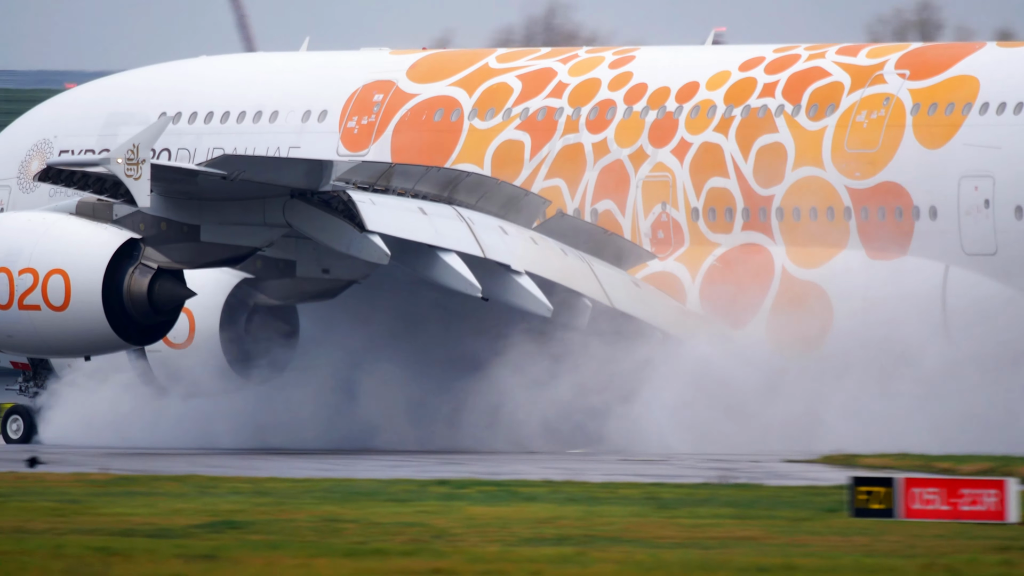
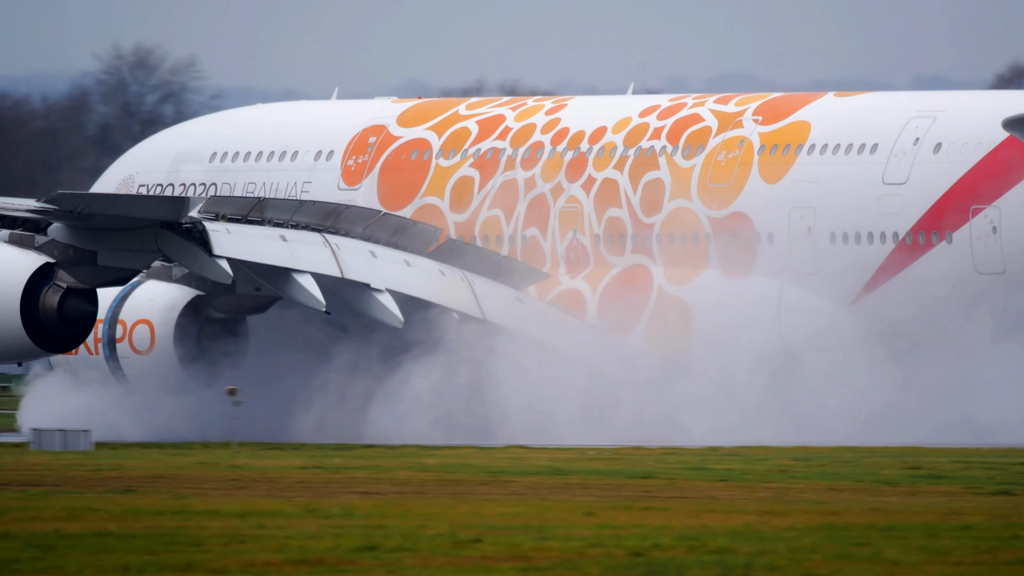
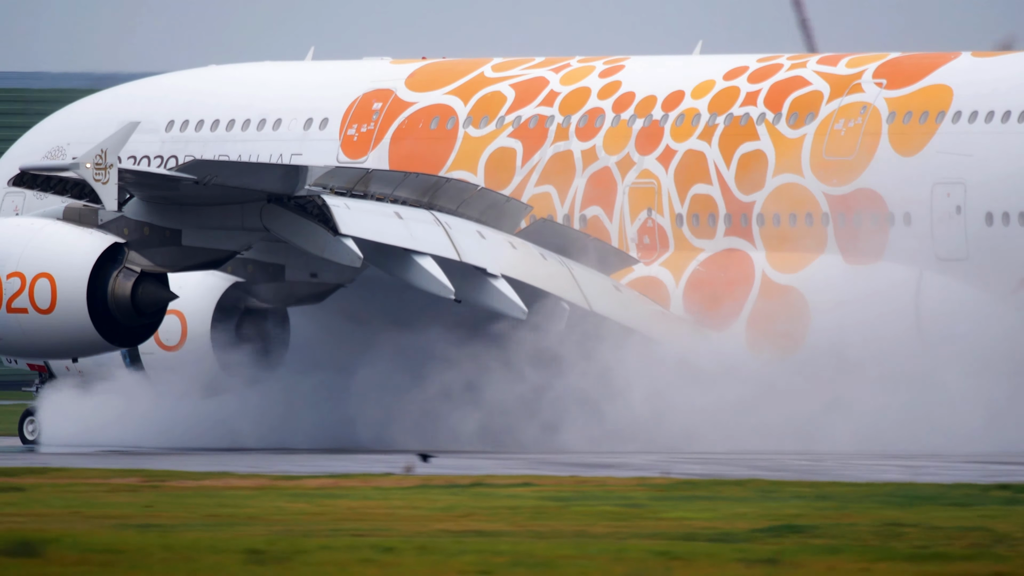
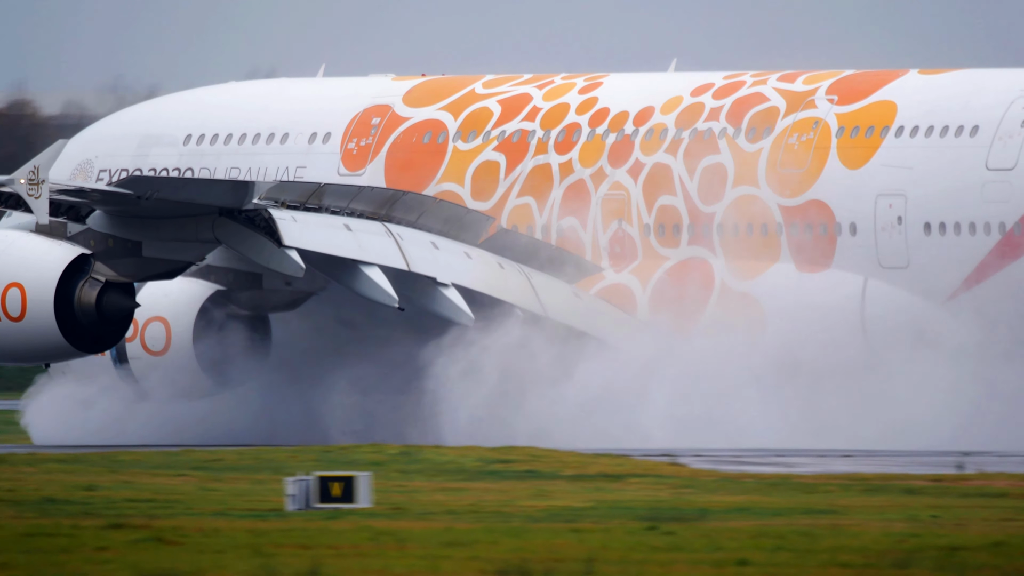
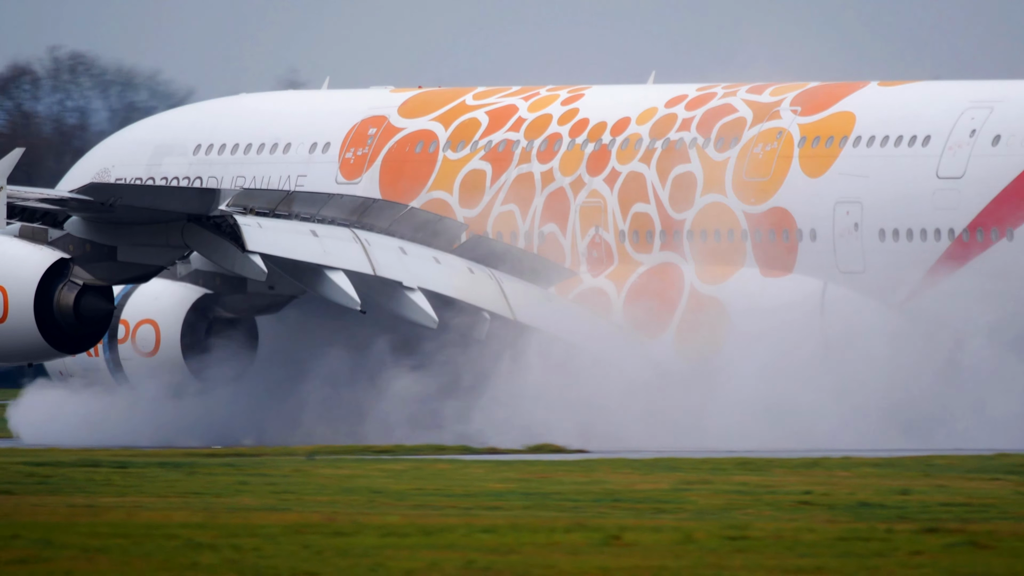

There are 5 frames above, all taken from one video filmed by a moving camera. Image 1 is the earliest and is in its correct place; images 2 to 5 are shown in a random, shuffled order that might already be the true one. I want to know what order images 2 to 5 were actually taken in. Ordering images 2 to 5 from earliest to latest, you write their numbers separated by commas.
3, 4, 5, 2
